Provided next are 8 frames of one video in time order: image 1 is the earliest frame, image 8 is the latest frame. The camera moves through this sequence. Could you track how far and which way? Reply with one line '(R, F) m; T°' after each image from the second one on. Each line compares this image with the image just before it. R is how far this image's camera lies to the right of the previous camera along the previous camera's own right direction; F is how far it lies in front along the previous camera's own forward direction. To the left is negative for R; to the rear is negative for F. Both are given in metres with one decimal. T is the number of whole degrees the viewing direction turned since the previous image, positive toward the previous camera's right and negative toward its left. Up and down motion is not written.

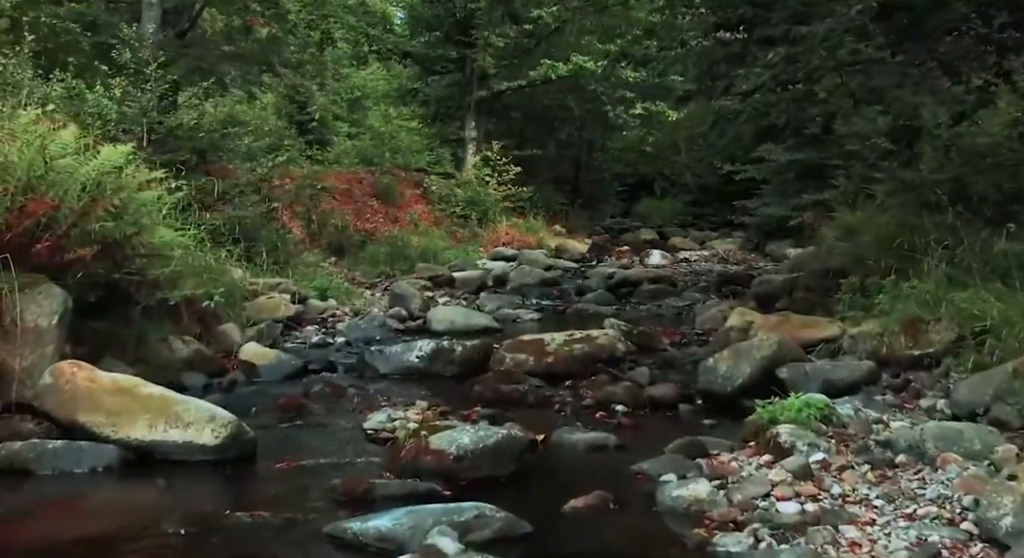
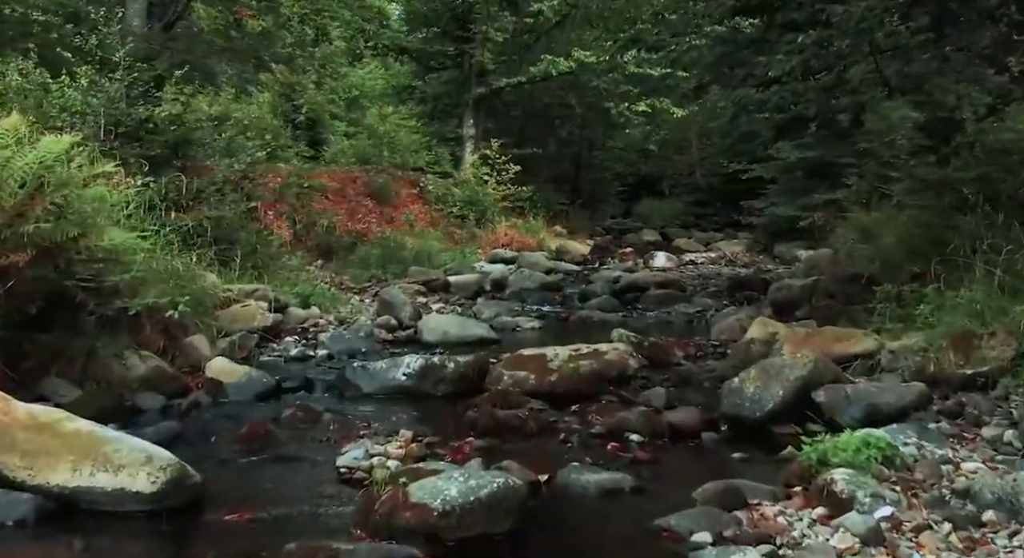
(0.0, +0.8) m; 0°
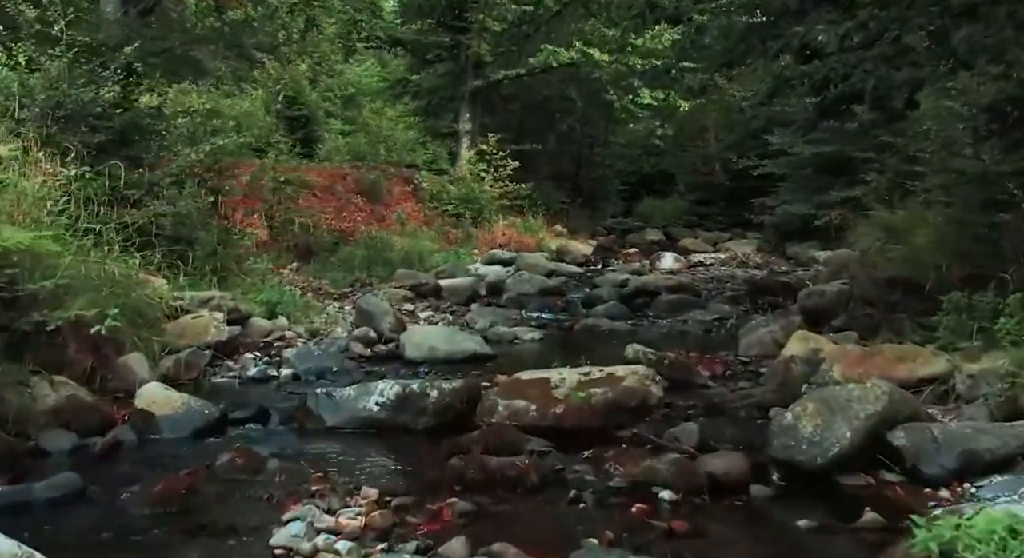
(0.0, +1.2) m; 0°
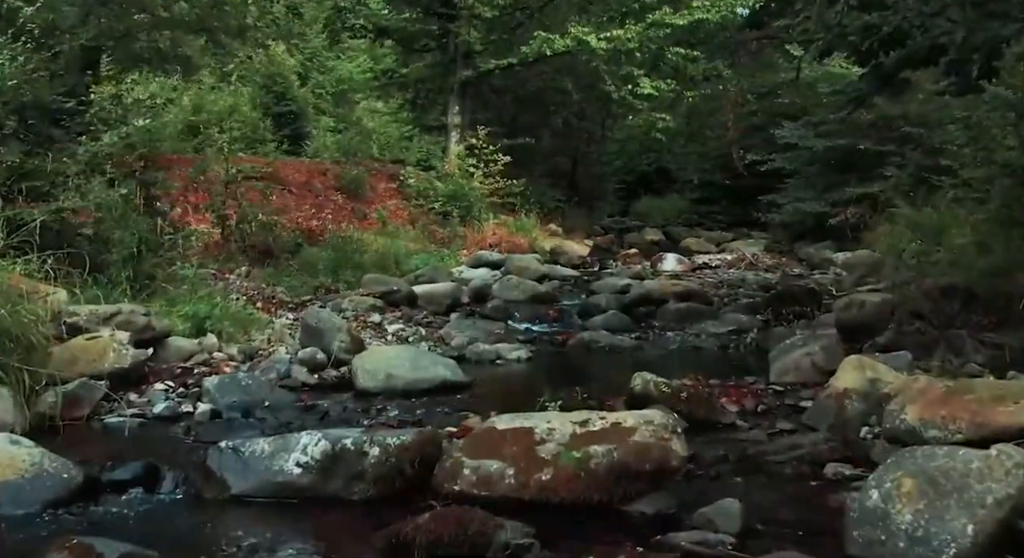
(+0.1, +1.5) m; 0°
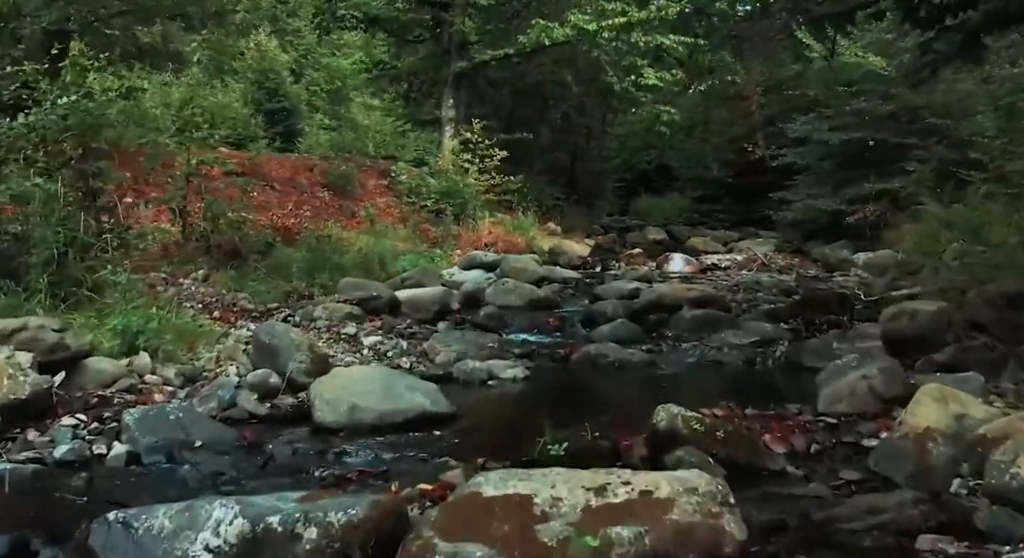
(0.0, +1.1) m; 0°
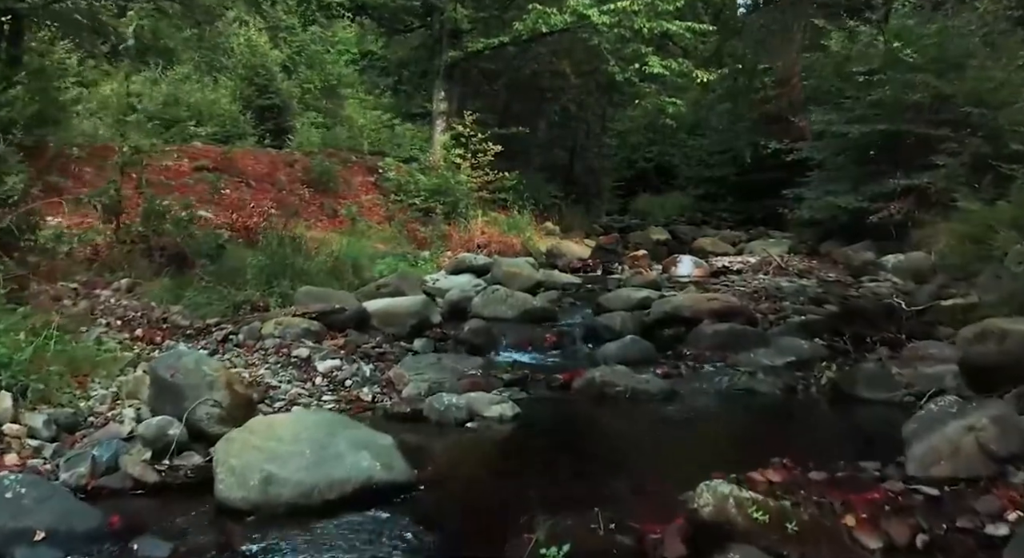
(+0.1, +1.4) m; 0°
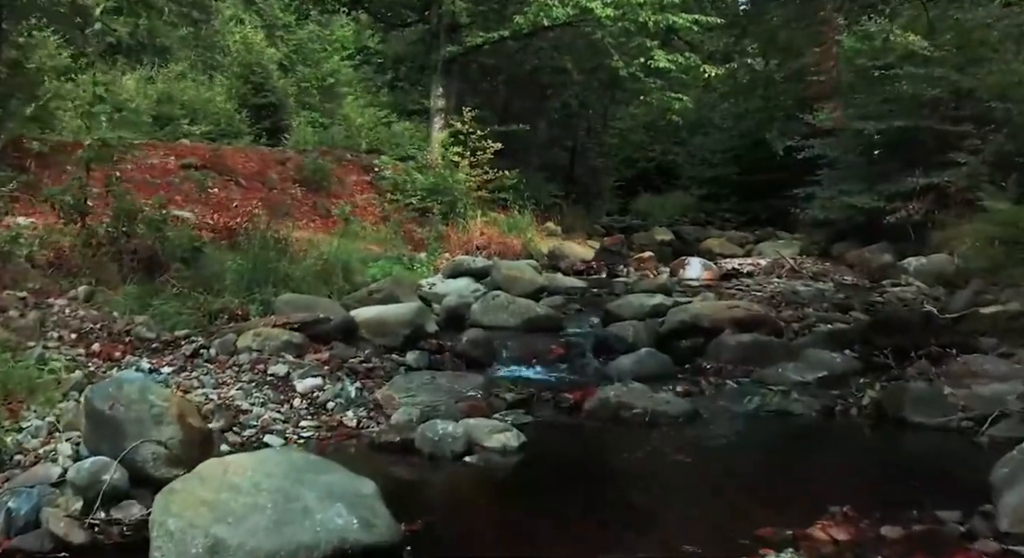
(0.0, +0.7) m; 0°
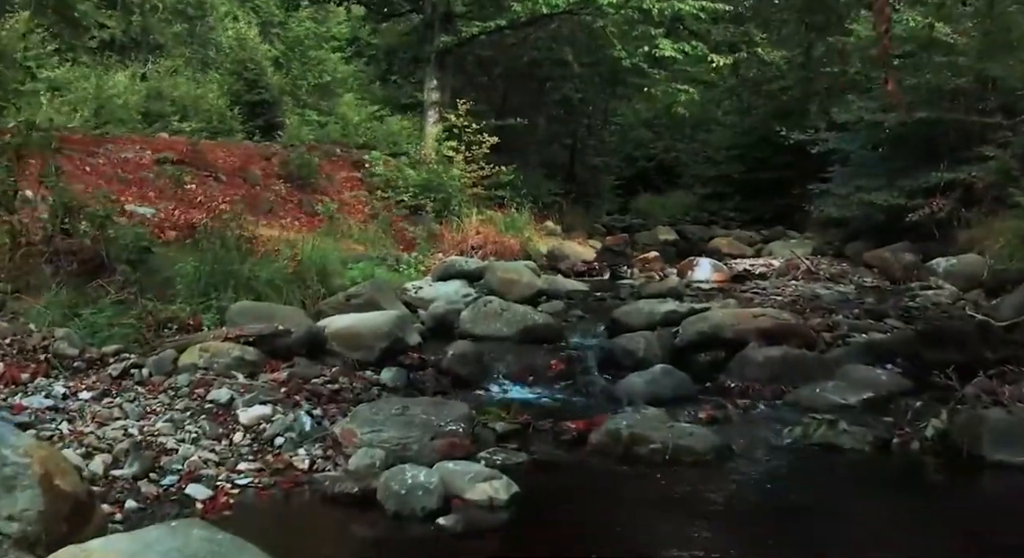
(0.0, +1.0) m; 0°
